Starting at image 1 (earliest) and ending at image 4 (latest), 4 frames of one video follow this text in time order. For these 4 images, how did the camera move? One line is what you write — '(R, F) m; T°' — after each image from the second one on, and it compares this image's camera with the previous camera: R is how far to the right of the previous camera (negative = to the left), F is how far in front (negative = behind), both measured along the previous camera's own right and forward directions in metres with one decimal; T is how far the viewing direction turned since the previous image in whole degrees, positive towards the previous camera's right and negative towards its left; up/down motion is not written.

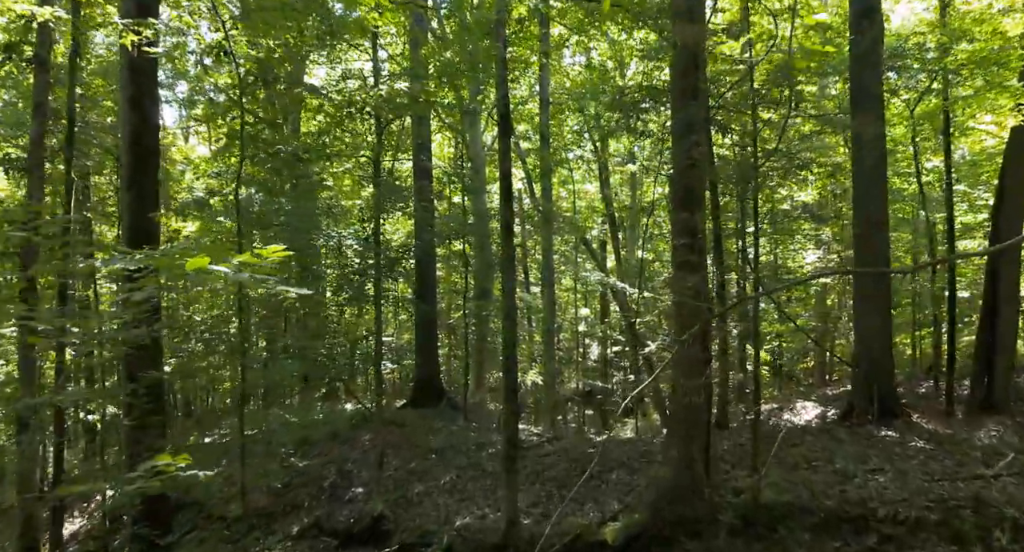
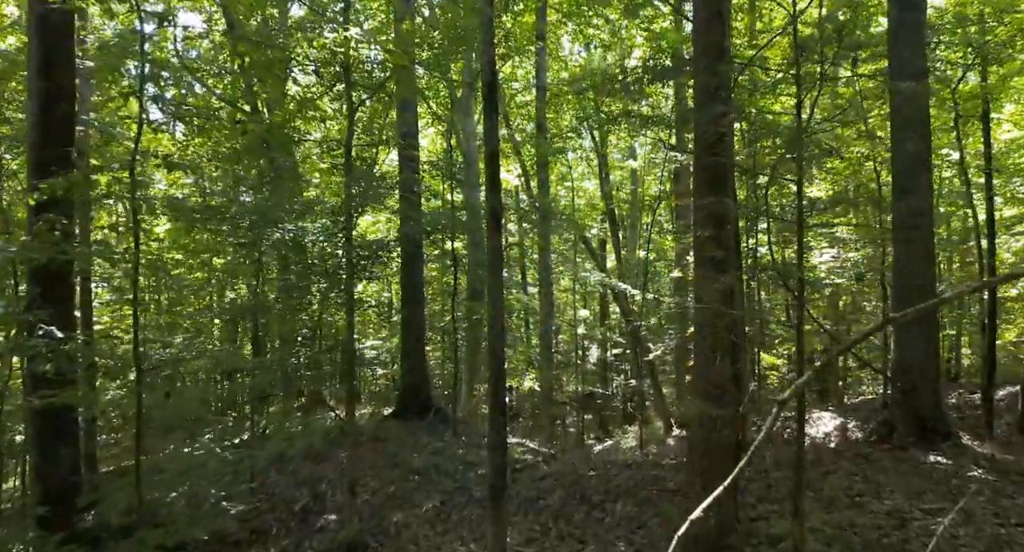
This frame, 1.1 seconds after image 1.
(+0.1, +0.9) m; 0°
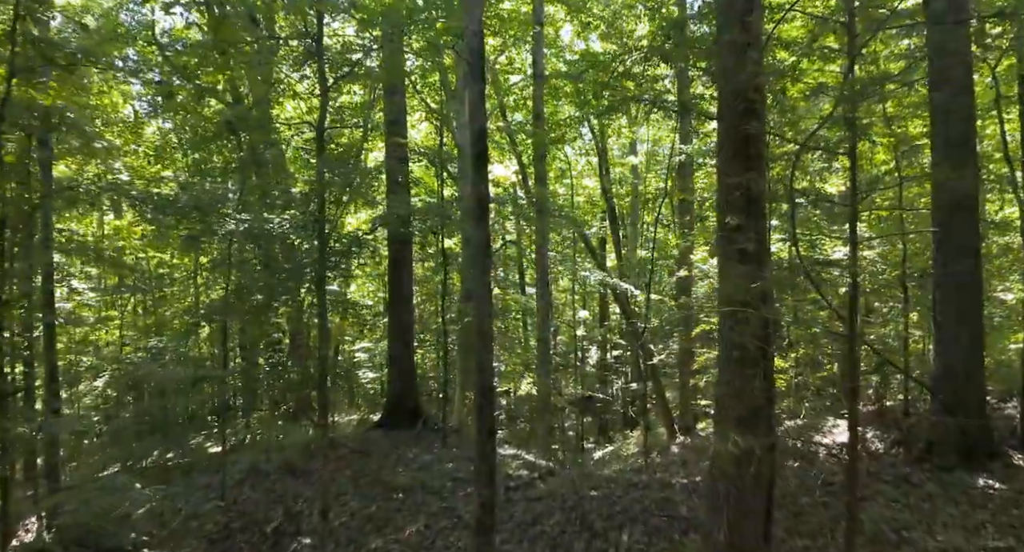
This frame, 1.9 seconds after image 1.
(+0.1, +0.7) m; 0°
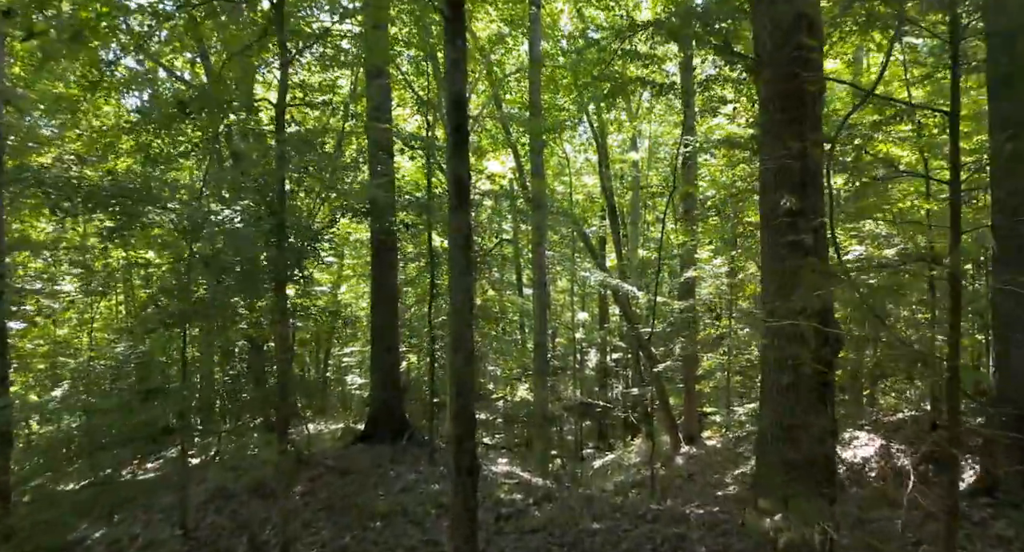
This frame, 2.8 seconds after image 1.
(+0.1, +0.8) m; 0°
